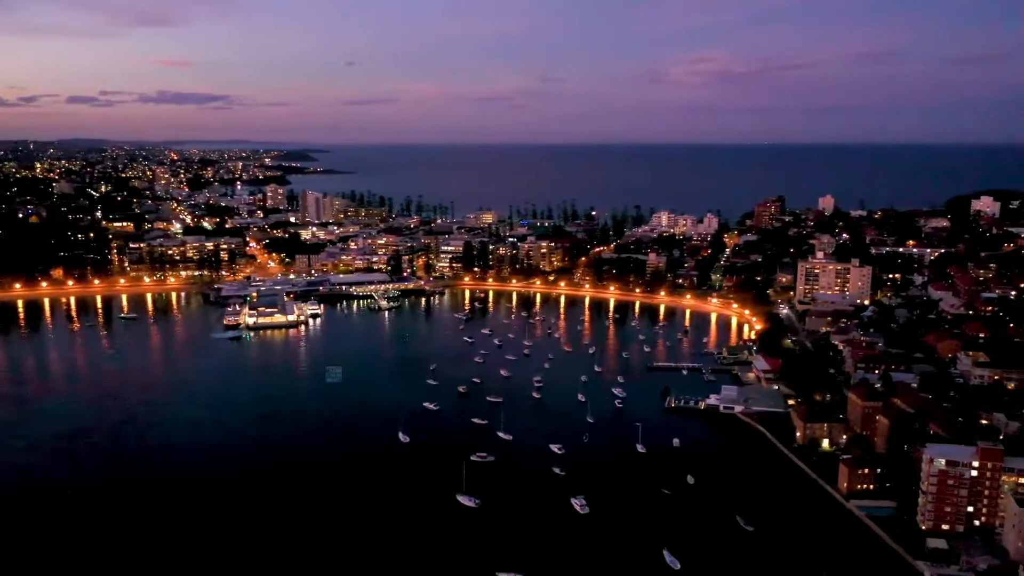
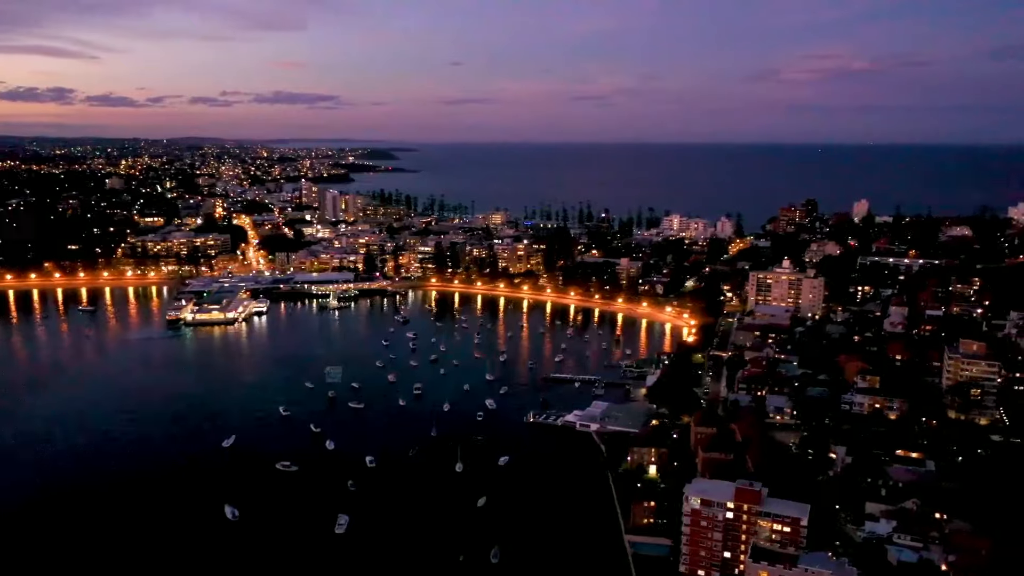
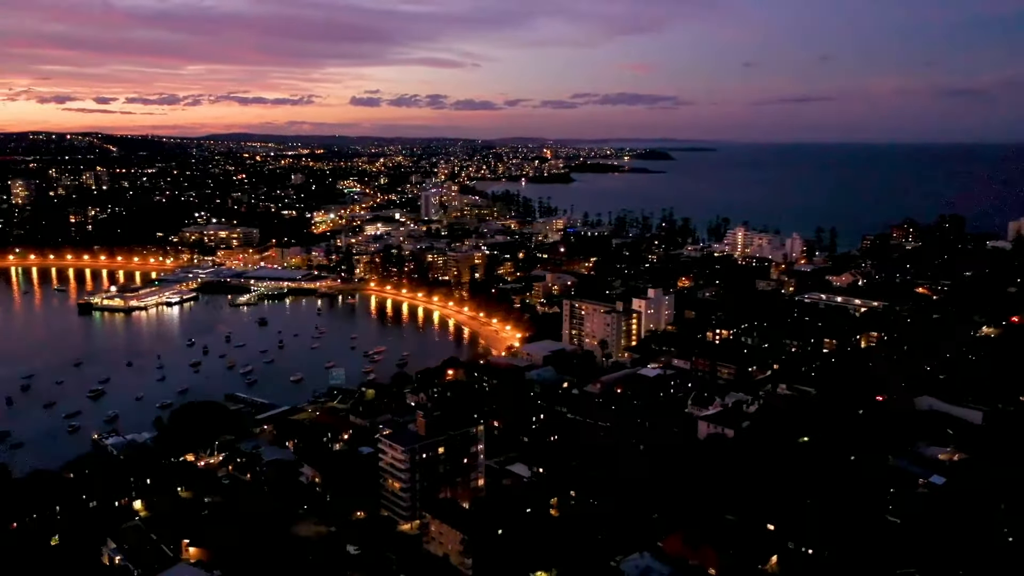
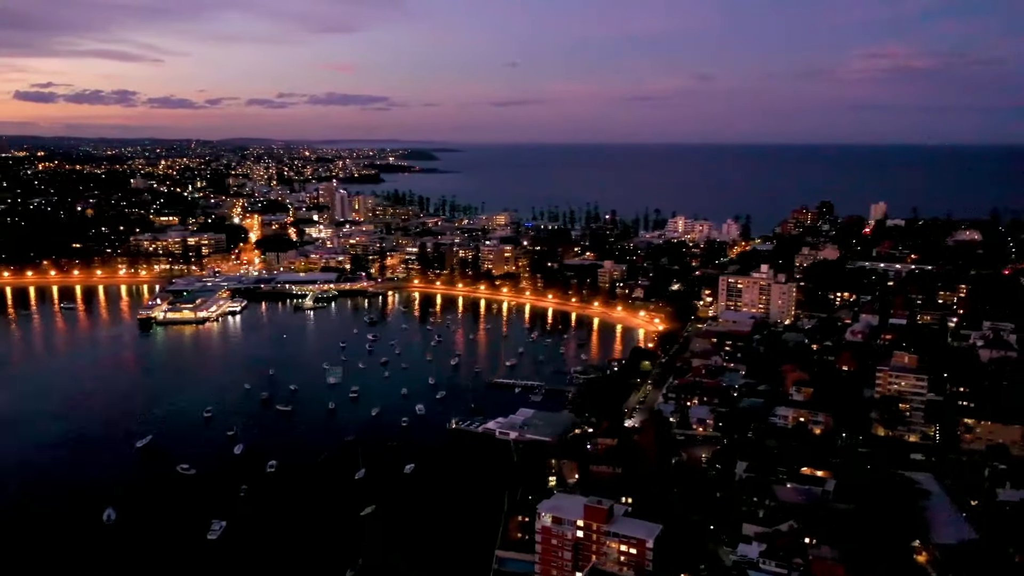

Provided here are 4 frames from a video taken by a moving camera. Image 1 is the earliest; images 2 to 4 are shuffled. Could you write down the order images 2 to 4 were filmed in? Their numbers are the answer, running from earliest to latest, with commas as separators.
2, 4, 3
